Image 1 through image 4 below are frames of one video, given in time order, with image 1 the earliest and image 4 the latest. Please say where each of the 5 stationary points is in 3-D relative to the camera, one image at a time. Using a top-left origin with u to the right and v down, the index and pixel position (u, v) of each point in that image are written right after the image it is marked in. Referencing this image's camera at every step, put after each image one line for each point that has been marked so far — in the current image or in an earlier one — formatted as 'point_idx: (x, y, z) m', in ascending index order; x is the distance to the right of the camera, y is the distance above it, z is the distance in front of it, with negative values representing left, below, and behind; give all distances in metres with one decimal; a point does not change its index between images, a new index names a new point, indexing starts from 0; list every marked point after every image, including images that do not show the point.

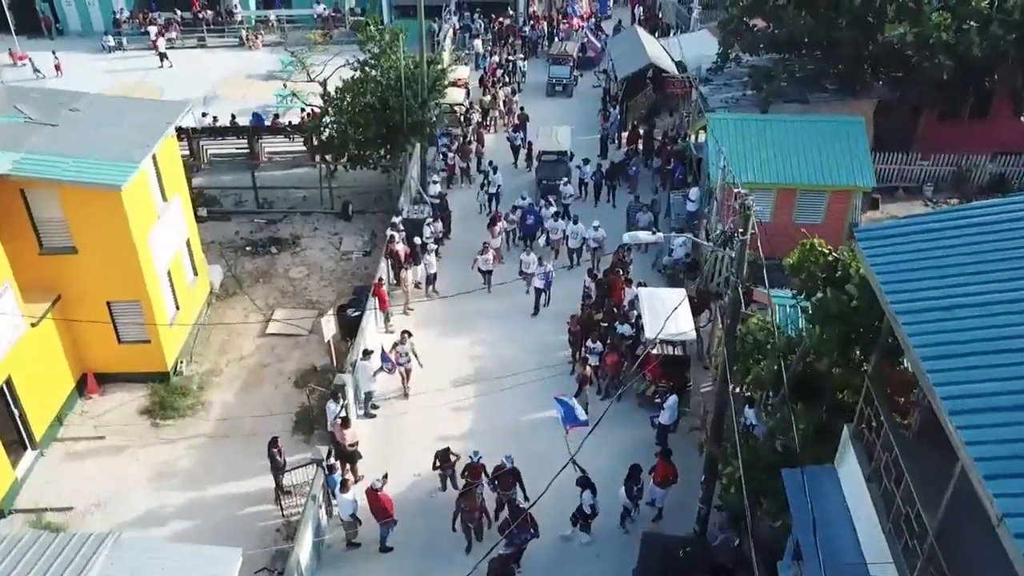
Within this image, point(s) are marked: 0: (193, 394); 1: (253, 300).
0: (-6.5, -2.2, +16.6) m
1: (-6.2, -0.3, +19.6) m
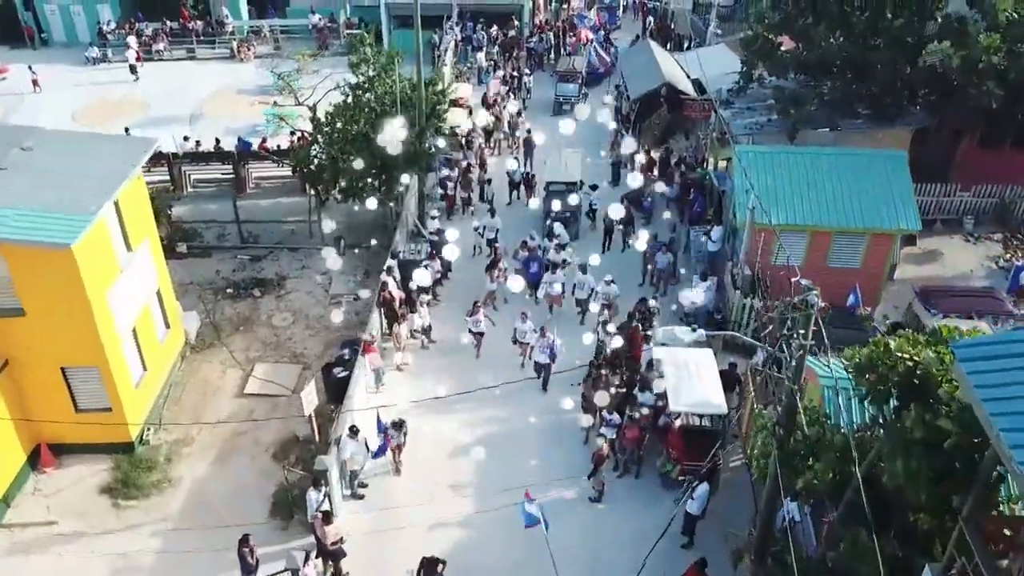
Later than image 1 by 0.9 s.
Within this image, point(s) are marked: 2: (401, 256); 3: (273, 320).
0: (-6.4, -3.3, +14.8) m
1: (-6.1, -1.4, +17.8) m
2: (-2.6, +0.8, +19.1) m
3: (-5.4, -0.7, +18.6) m
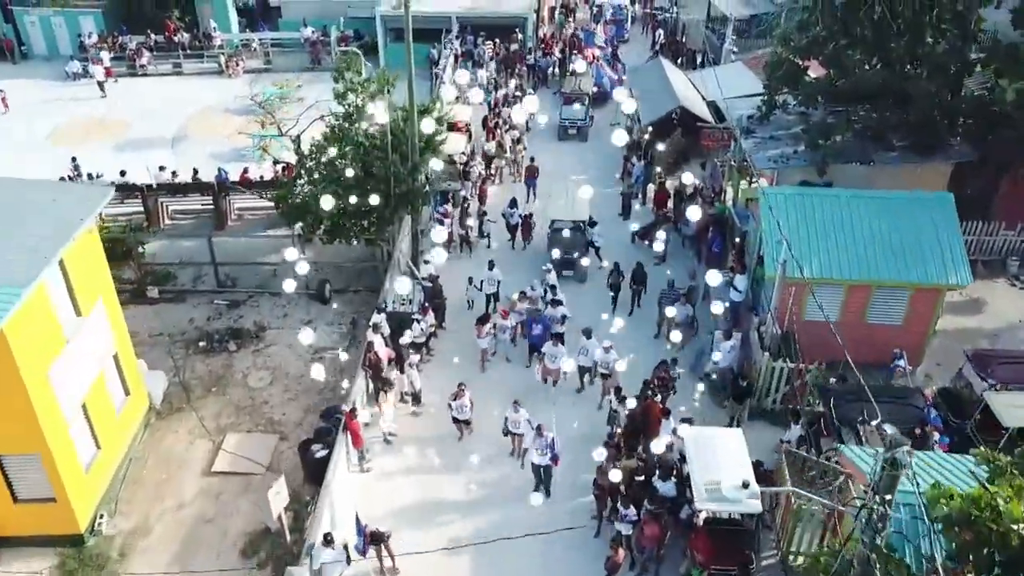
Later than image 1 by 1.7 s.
0: (-6.3, -4.4, +13.0) m
1: (-6.0, -2.5, +15.9) m
2: (-2.5, -0.4, +17.2) m
3: (-5.4, -1.9, +16.8) m
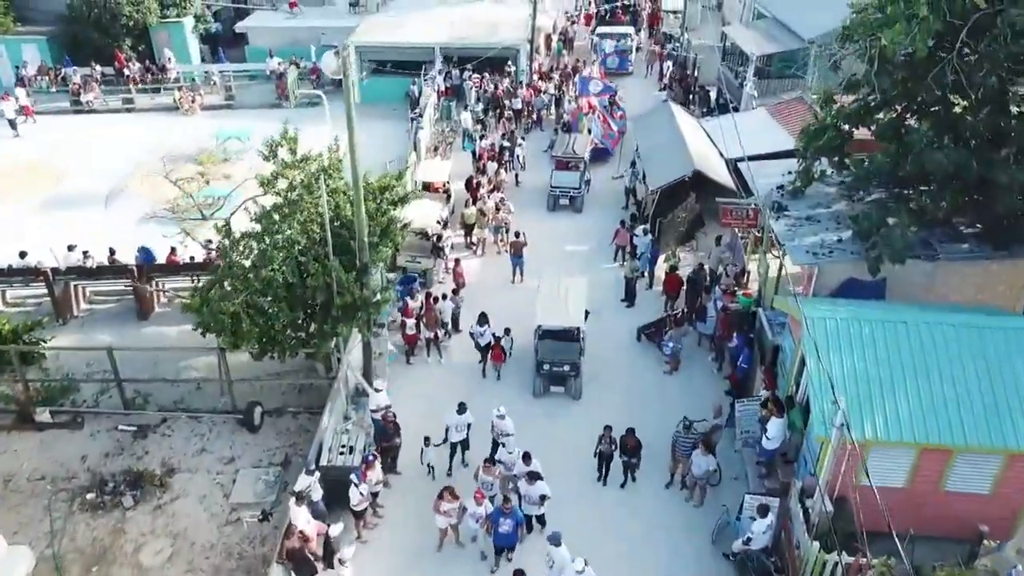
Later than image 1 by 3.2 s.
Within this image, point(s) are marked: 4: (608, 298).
0: (-6.9, -6.7, +9.2) m
1: (-6.5, -4.9, +12.1) m
2: (-3.0, -2.8, +13.4) m
3: (-5.9, -4.2, +13.0) m
4: (+2.3, -0.1, +19.5) m
